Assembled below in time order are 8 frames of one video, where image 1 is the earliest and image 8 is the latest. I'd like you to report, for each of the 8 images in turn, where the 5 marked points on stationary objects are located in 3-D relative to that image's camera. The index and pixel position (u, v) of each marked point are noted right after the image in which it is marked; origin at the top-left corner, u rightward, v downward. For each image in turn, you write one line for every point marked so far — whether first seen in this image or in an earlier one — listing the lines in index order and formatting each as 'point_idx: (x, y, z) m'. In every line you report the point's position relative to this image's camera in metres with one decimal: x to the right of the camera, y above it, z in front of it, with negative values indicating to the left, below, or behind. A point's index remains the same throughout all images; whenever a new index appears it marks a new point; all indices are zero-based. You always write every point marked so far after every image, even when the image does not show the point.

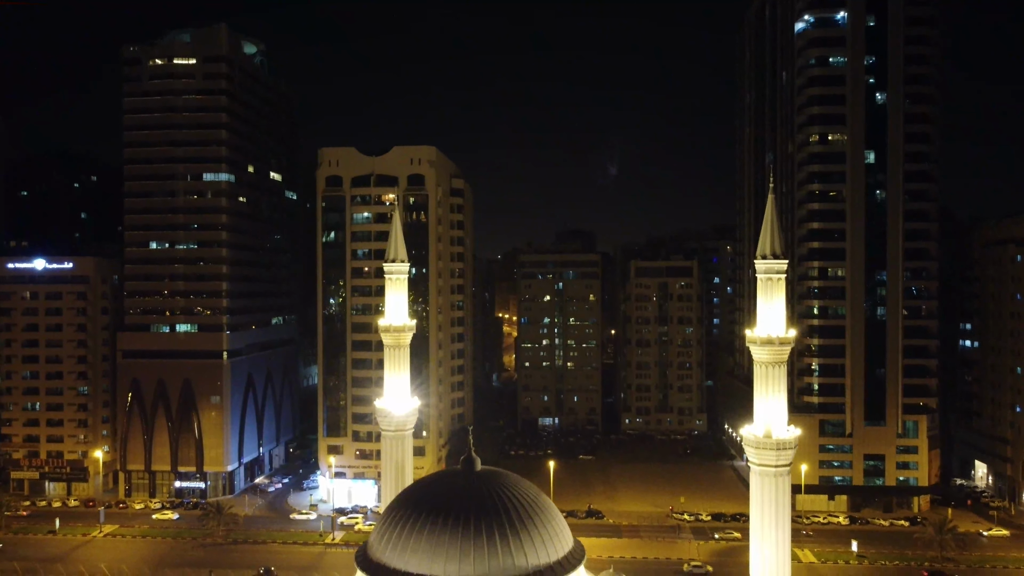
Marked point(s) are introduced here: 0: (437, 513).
0: (-1.7, -4.9, +18.4) m
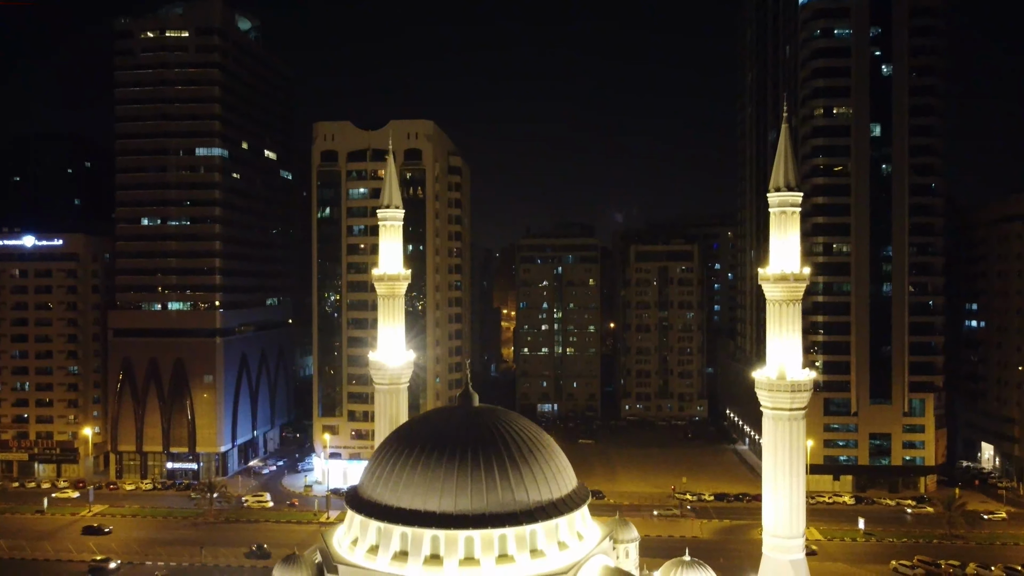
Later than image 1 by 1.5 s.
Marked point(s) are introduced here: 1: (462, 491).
0: (-1.7, -3.3, +17.3) m
1: (-1.1, -4.0, +16.6) m
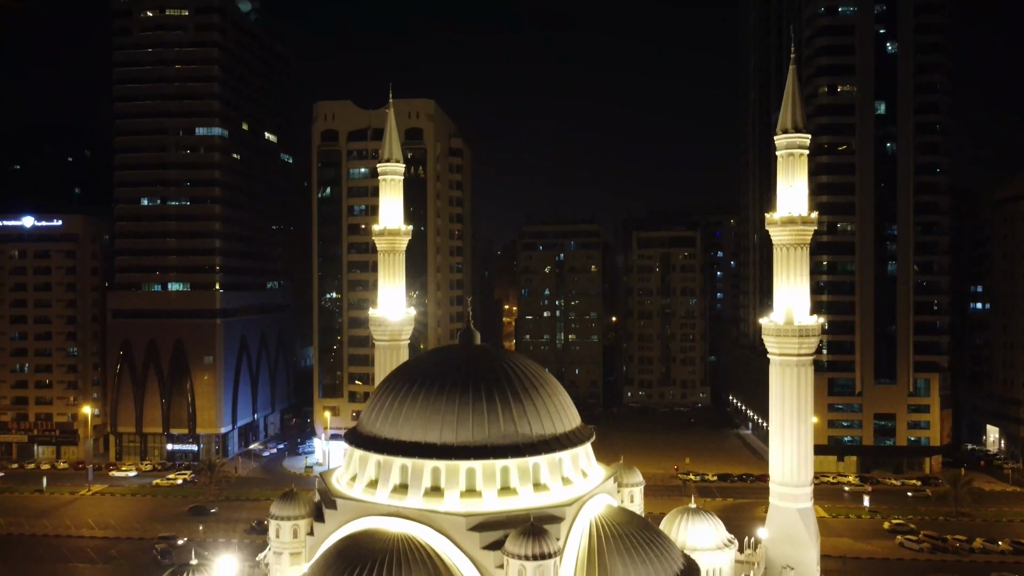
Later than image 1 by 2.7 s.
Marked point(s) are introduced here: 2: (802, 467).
0: (-1.7, -1.9, +16.9) m
1: (-1.1, -2.6, +16.3) m
2: (+7.2, -4.4, +19.4) m
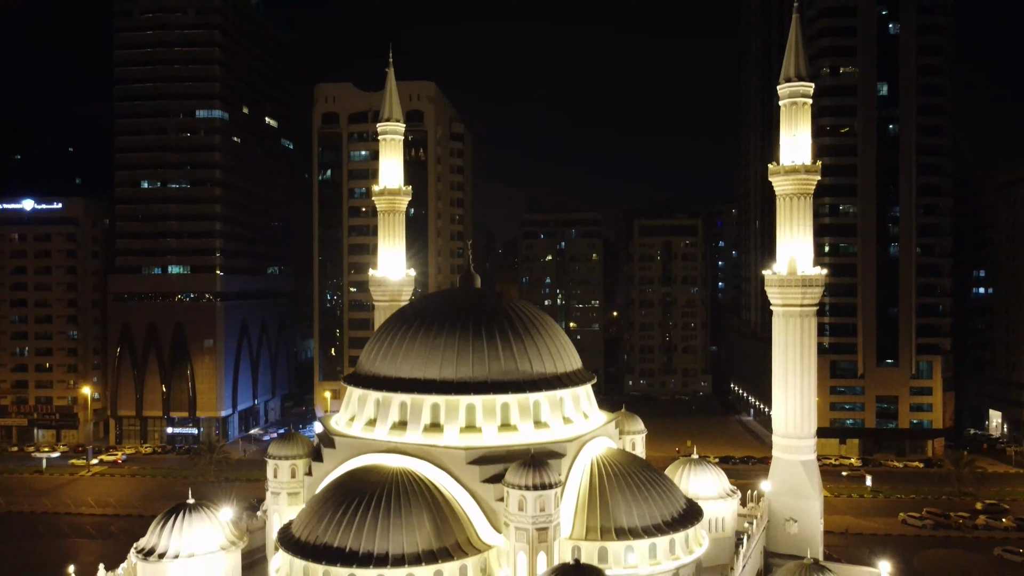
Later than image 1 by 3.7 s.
0: (-1.7, -0.7, +16.8) m
1: (-1.1, -1.4, +16.1) m
2: (+7.2, -3.2, +19.2) m
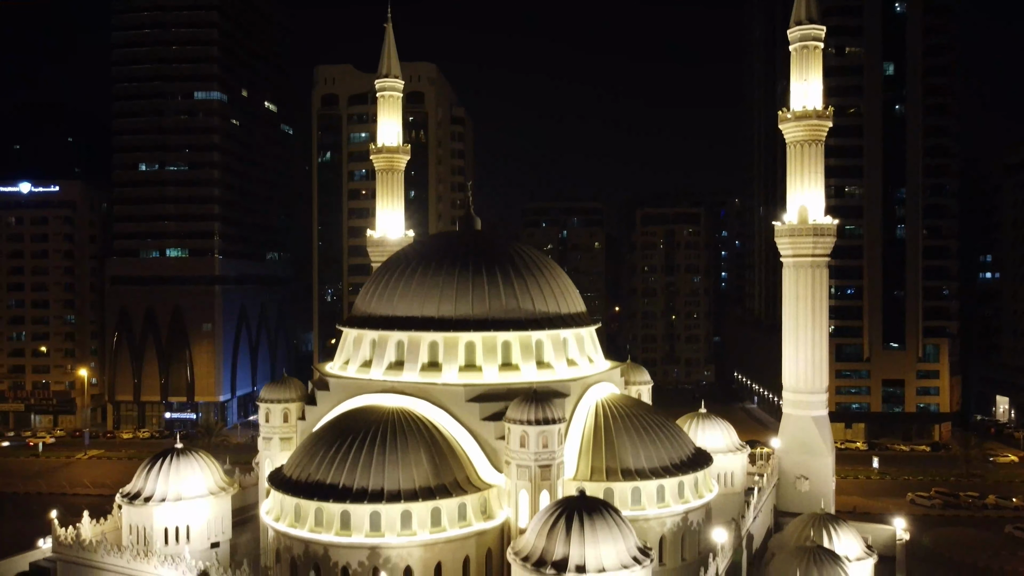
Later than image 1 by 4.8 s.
0: (-1.6, +0.5, +16.2) m
1: (-1.0, -0.2, +15.5) m
2: (+7.2, -2.0, +18.6) m
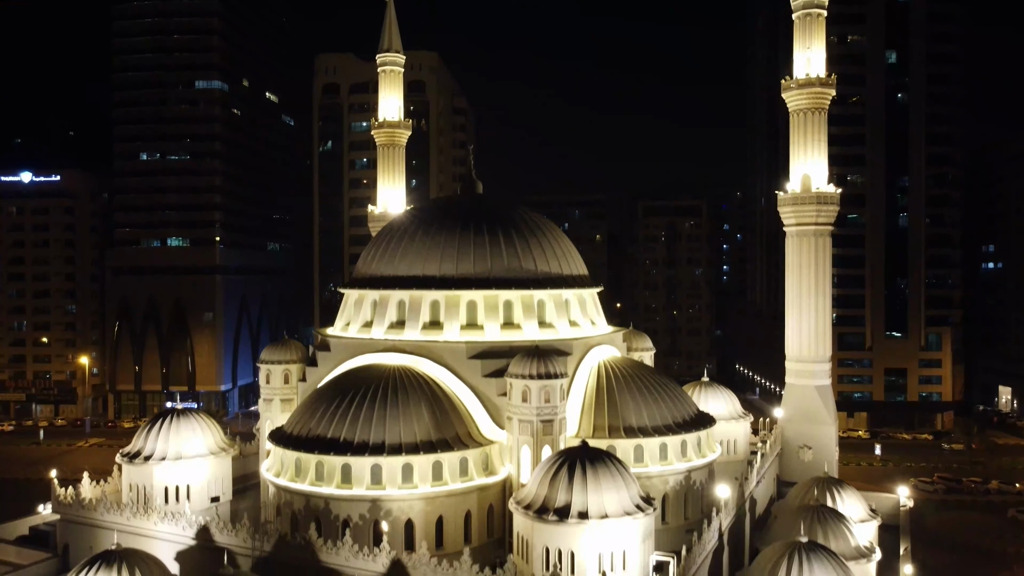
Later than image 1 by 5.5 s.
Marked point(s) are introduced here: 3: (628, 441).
0: (-1.6, +1.3, +16.1) m
1: (-1.0, +0.5, +15.4) m
2: (+7.3, -1.2, +18.5) m
3: (+2.1, -2.8, +14.2) m
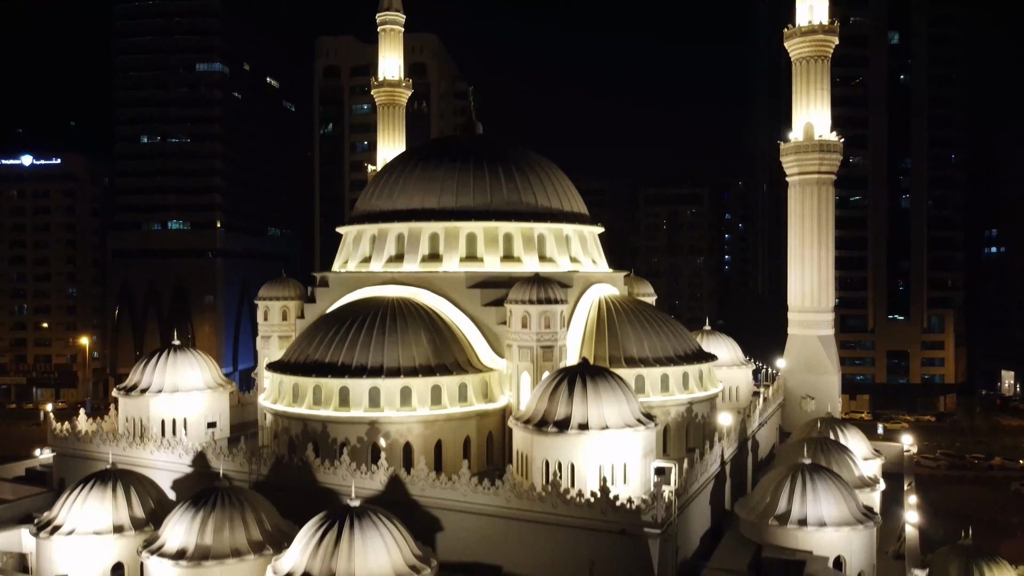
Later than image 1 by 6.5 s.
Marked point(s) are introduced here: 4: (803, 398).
0: (-1.6, +2.5, +16.0) m
1: (-1.0, +1.7, +15.3) m
2: (+7.3, 0.0, +18.4) m
3: (+2.1, -1.6, +14.0) m
4: (+6.8, -2.6, +18.5) m
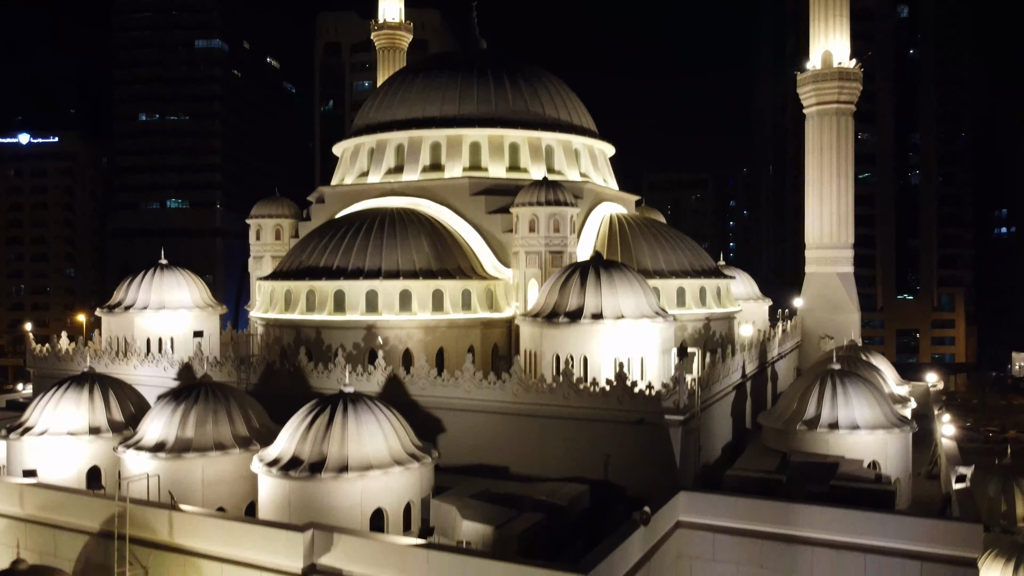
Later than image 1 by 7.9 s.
0: (-1.5, +3.9, +15.2) m
1: (-0.9, +3.2, +14.5) m
2: (+7.4, +1.4, +17.6) m
3: (+2.2, -0.1, +13.2) m
4: (+6.9, -1.1, +17.7) m
